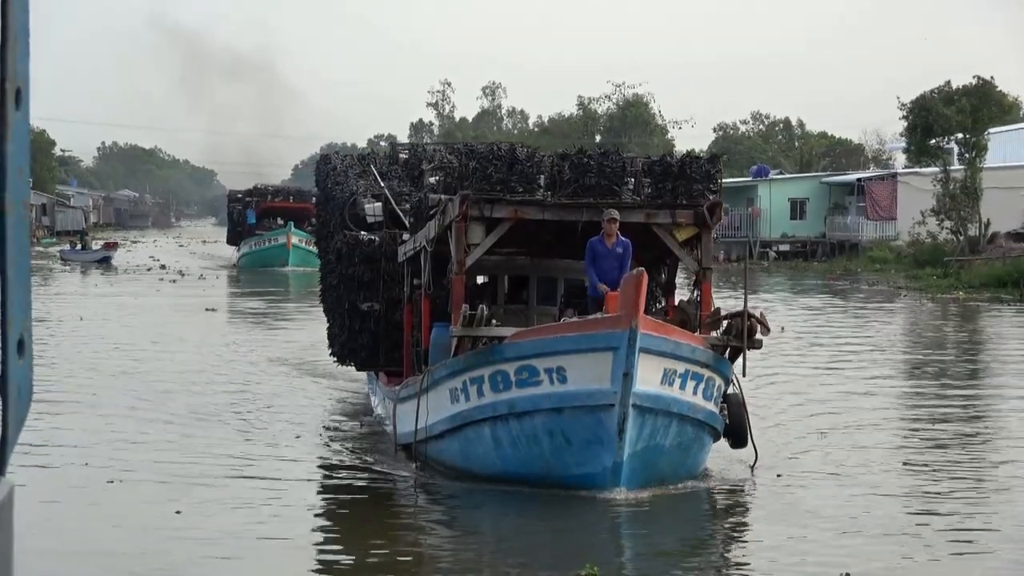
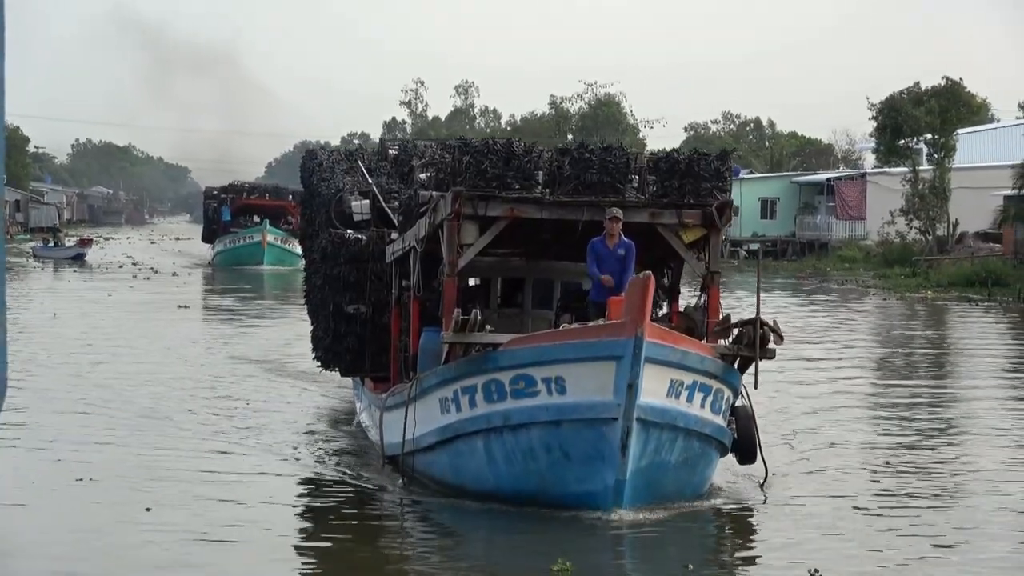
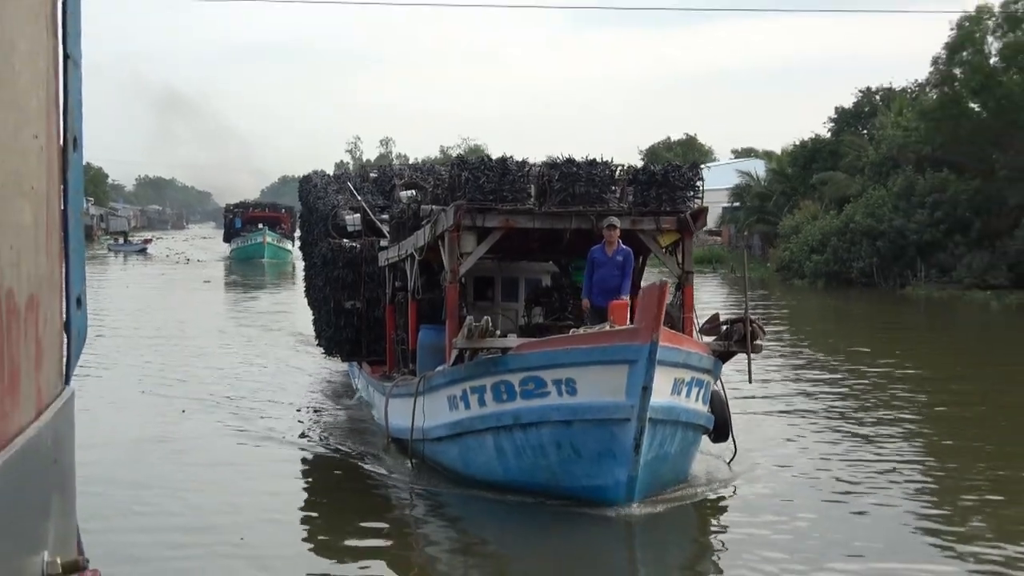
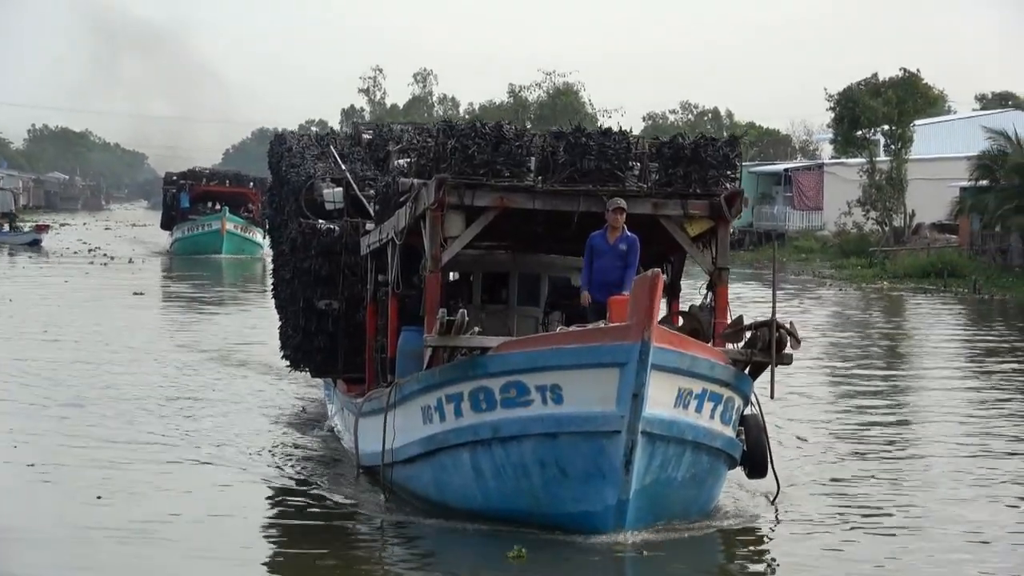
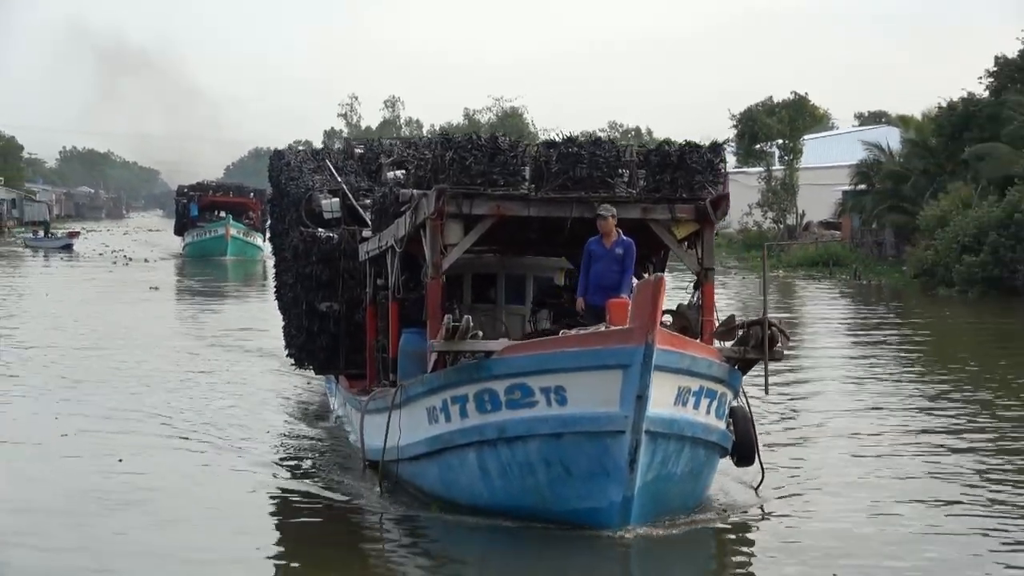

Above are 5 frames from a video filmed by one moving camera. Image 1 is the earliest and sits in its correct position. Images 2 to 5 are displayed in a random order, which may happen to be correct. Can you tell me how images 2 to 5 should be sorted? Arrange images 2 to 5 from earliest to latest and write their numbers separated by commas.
2, 4, 5, 3
